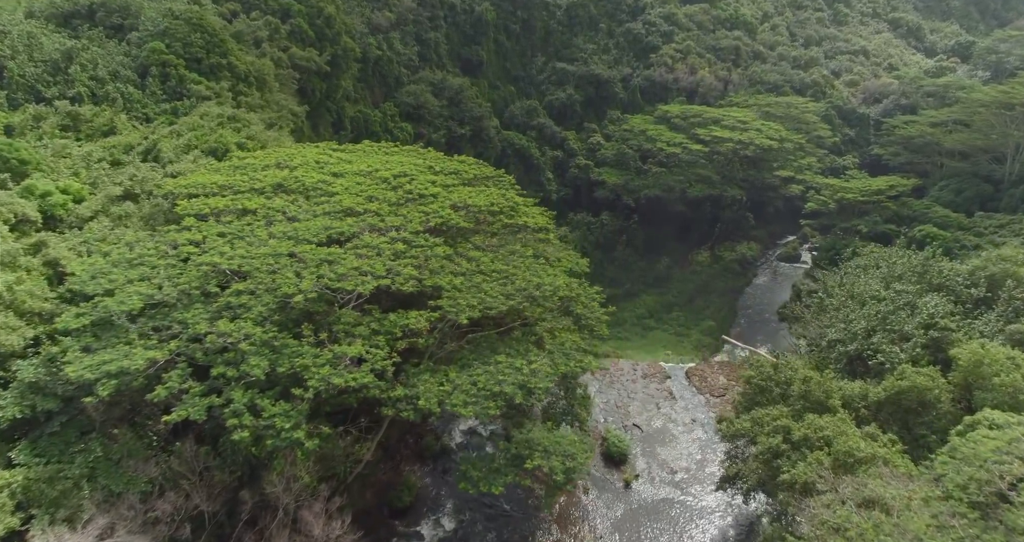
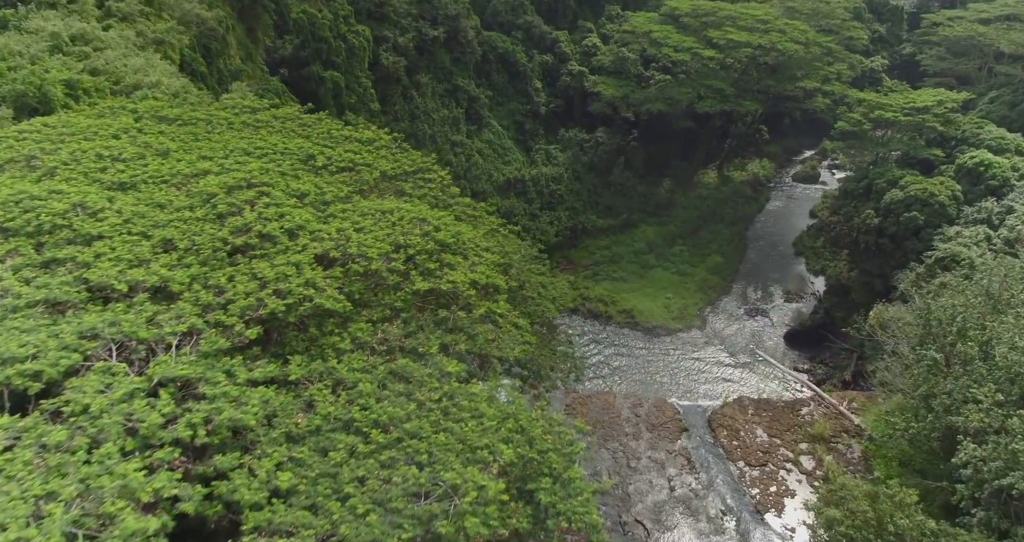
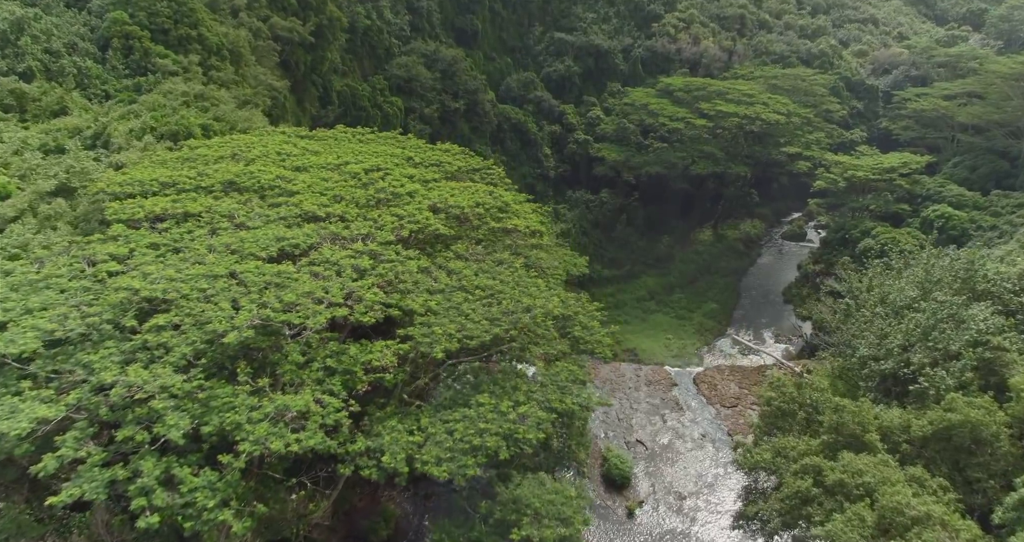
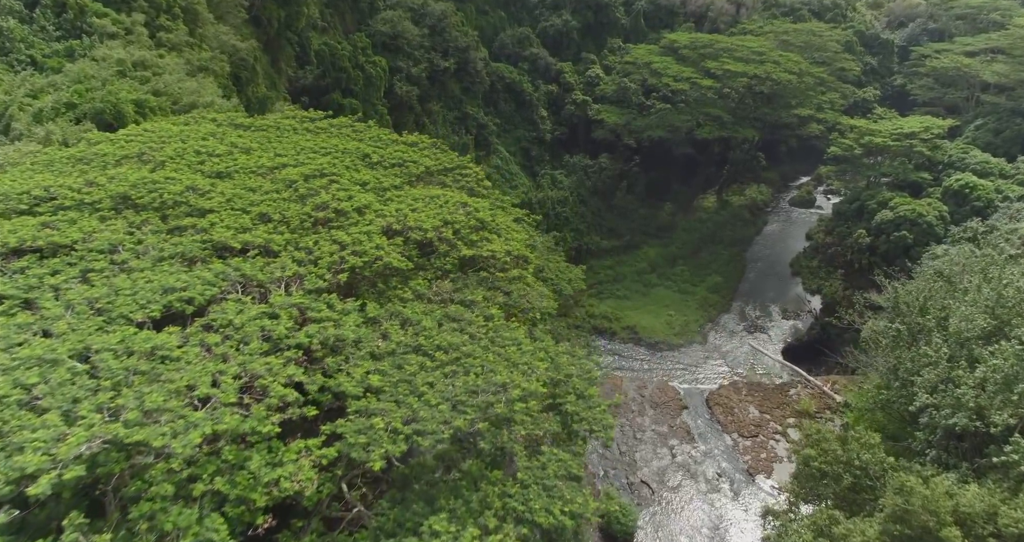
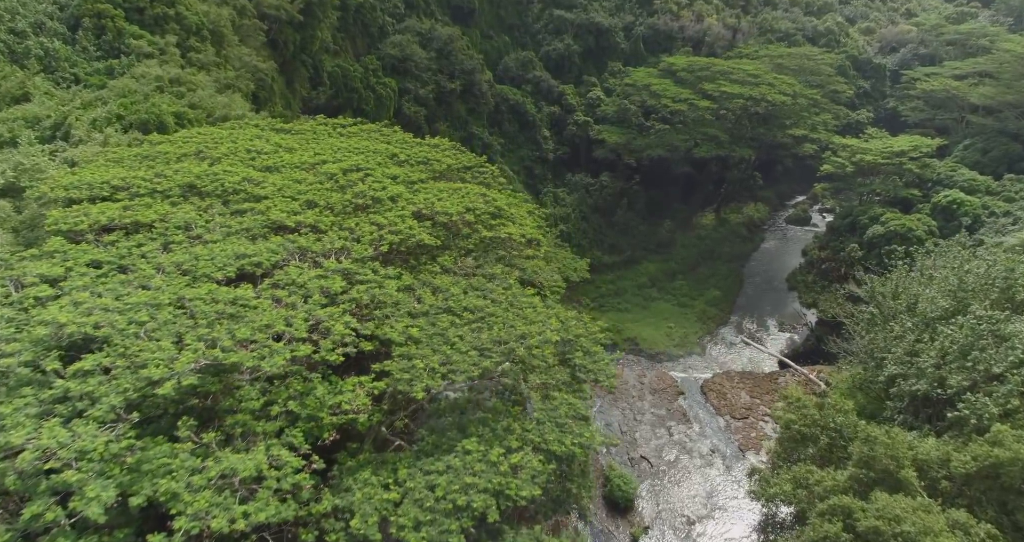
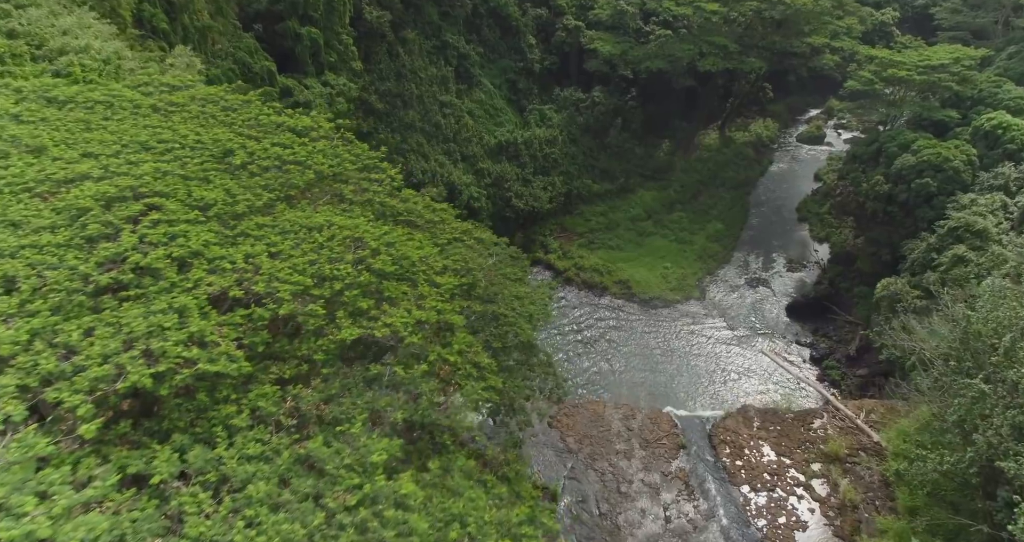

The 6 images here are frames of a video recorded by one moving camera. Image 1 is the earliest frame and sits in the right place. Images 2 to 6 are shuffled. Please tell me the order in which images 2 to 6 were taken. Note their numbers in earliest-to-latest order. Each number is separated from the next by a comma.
3, 5, 4, 2, 6
